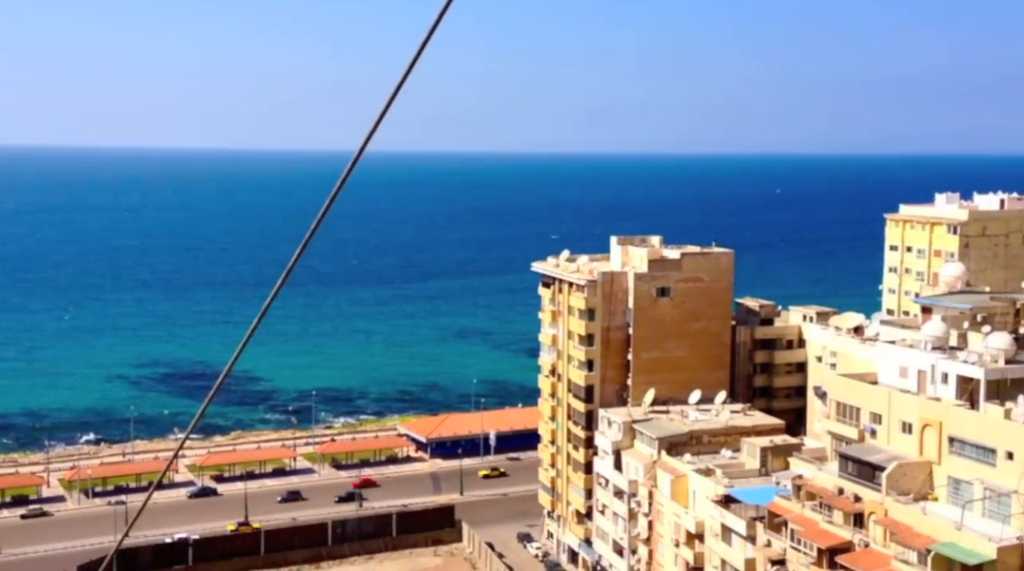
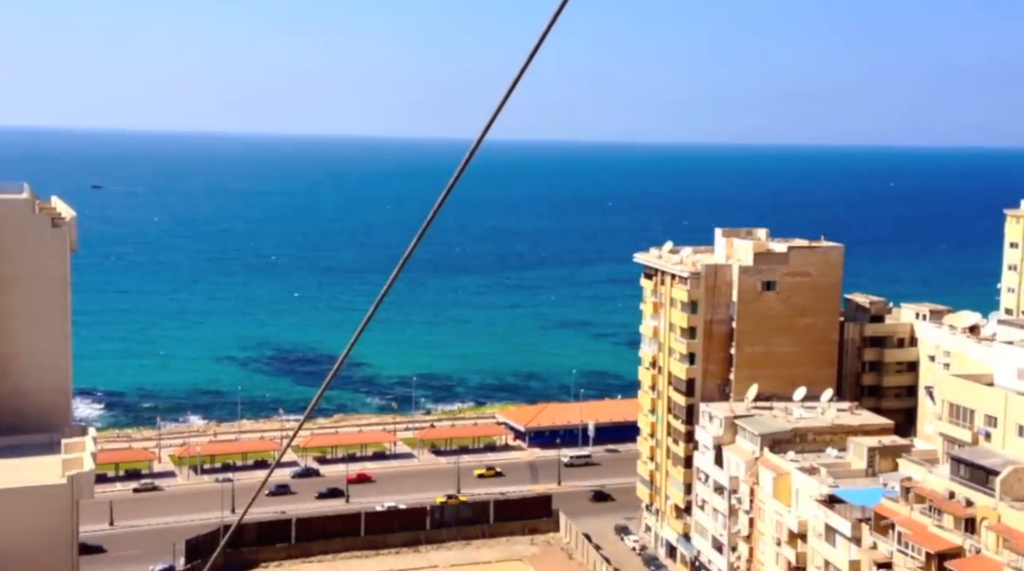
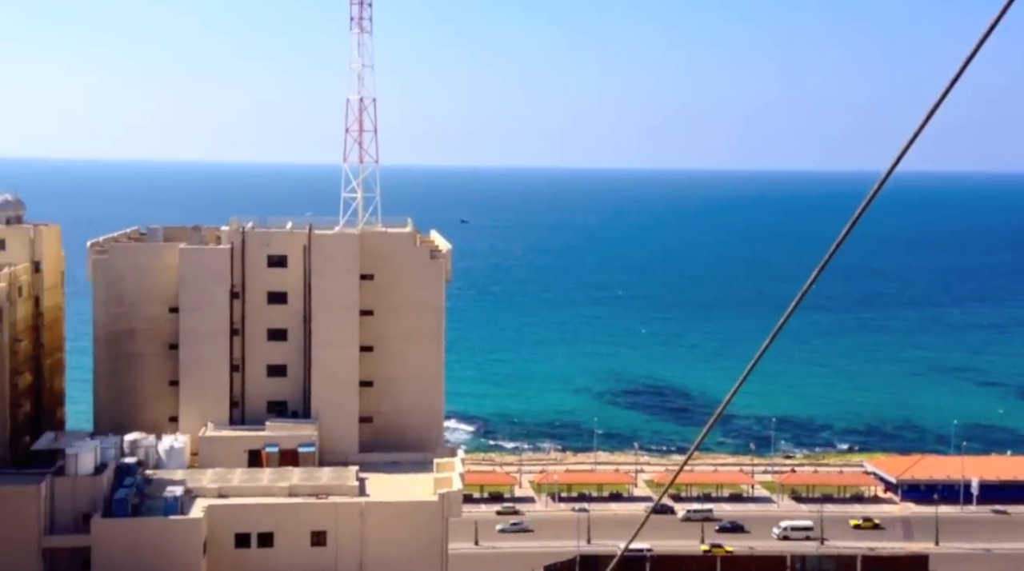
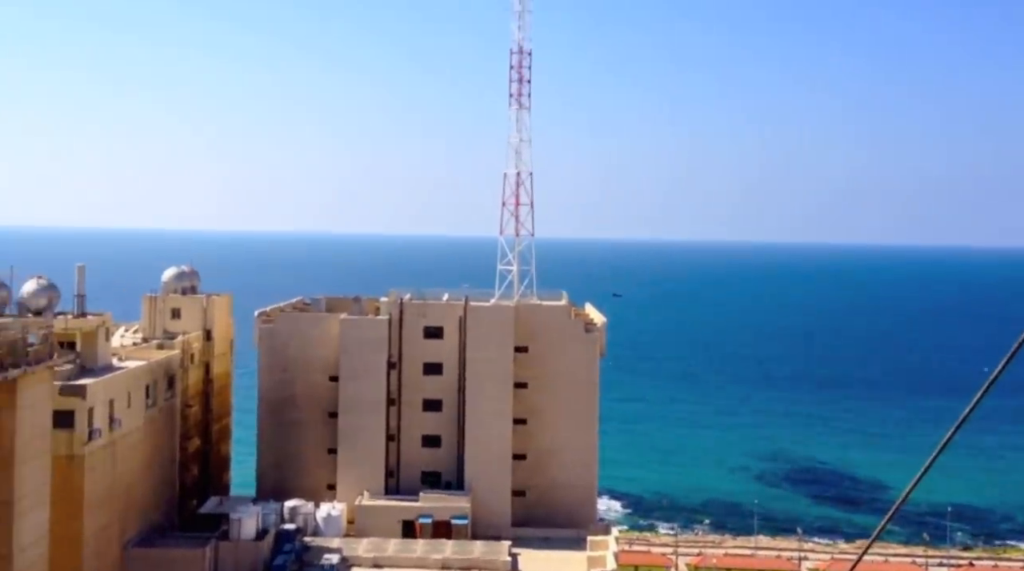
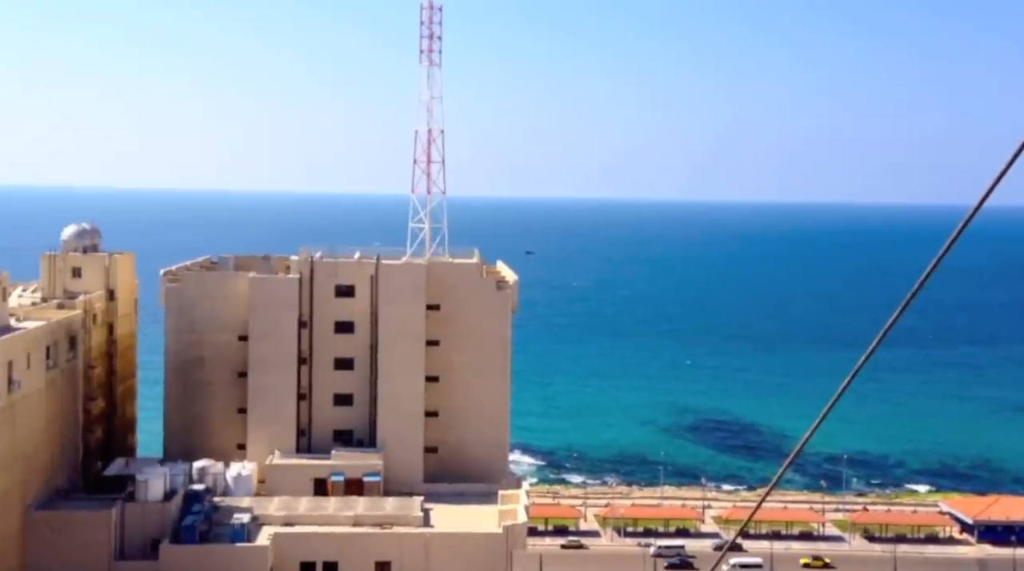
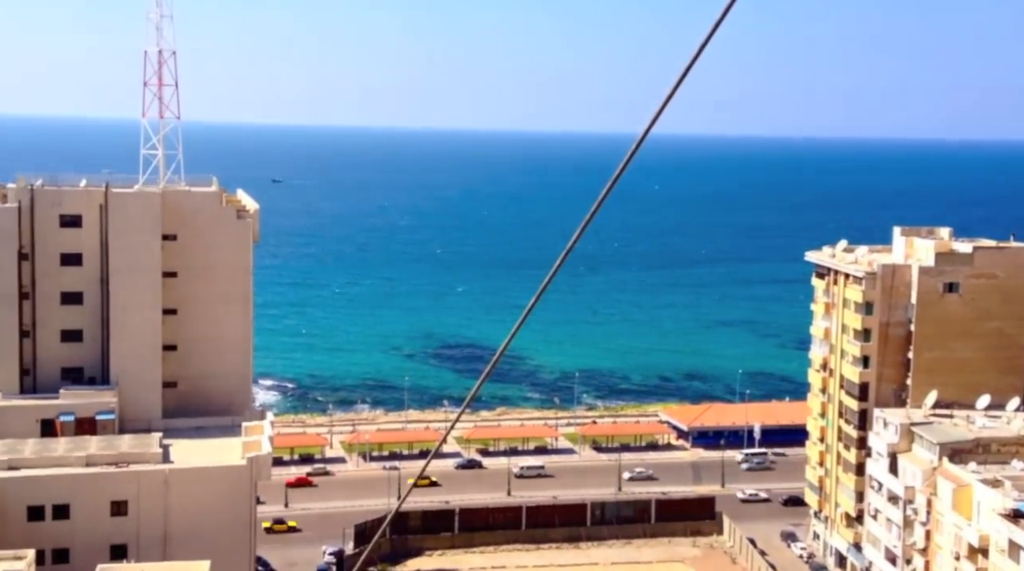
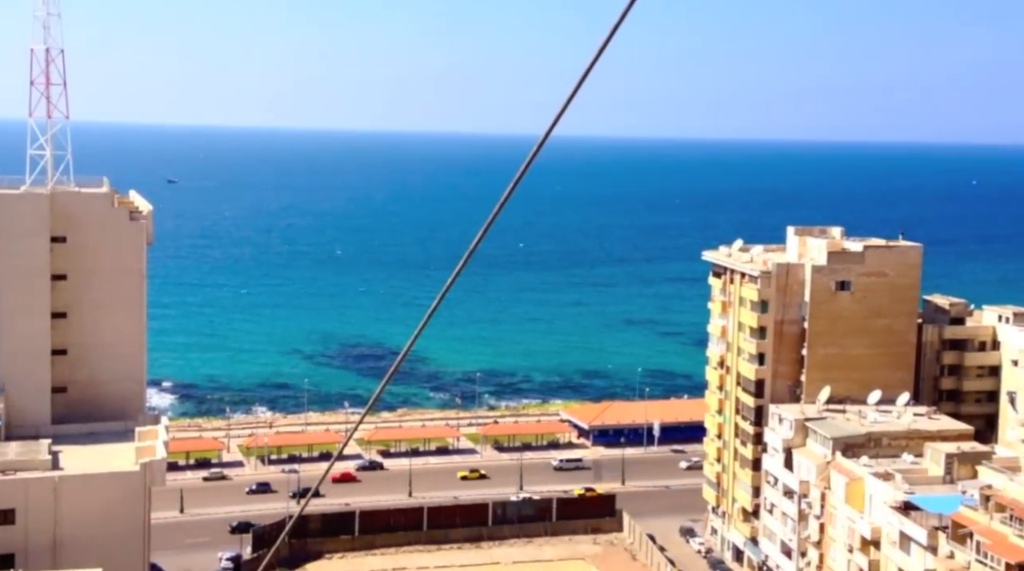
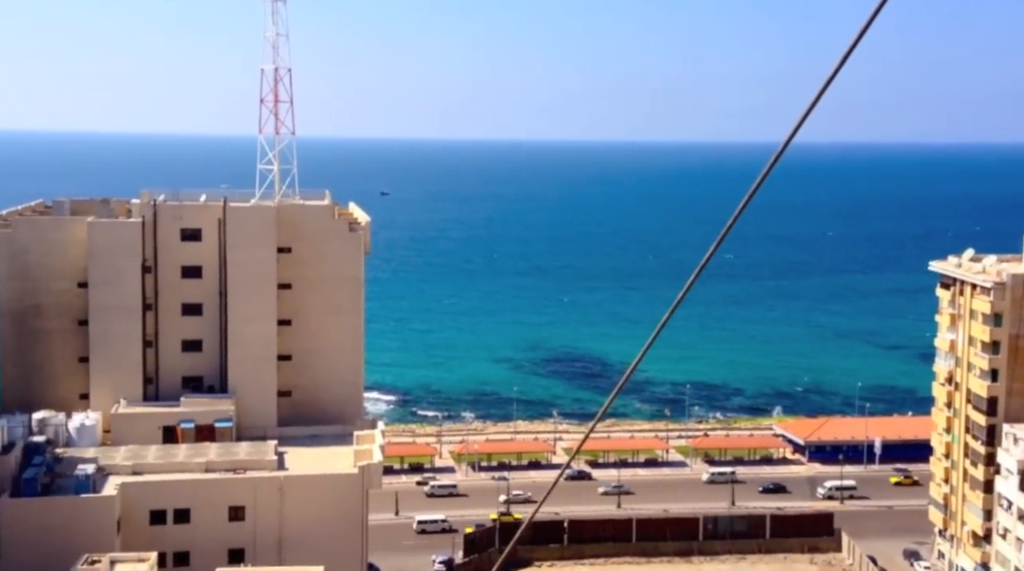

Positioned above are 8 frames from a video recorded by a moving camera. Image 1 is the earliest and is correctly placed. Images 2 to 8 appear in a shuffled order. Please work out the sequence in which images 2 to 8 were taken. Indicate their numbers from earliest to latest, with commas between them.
2, 7, 6, 8, 3, 5, 4
